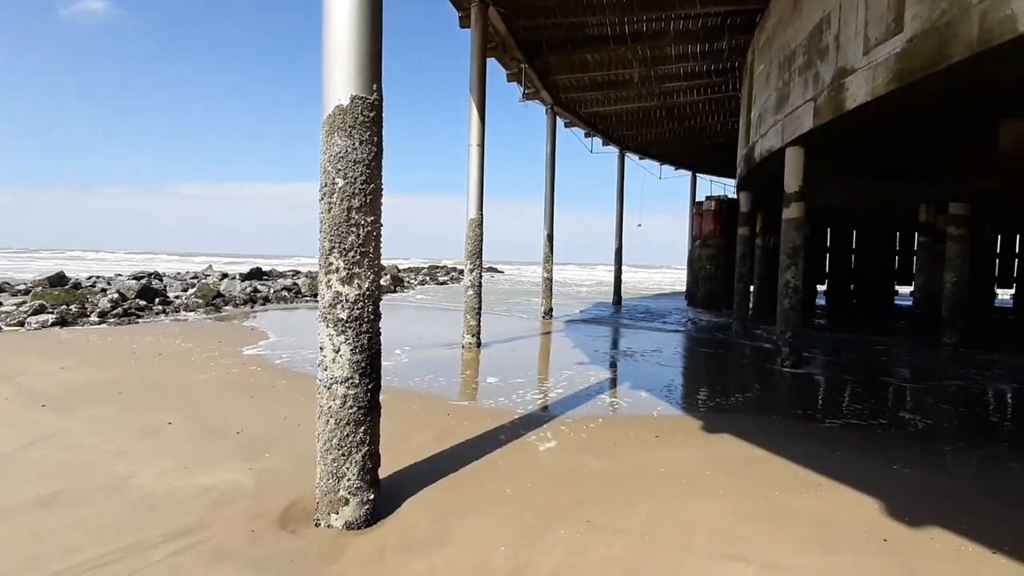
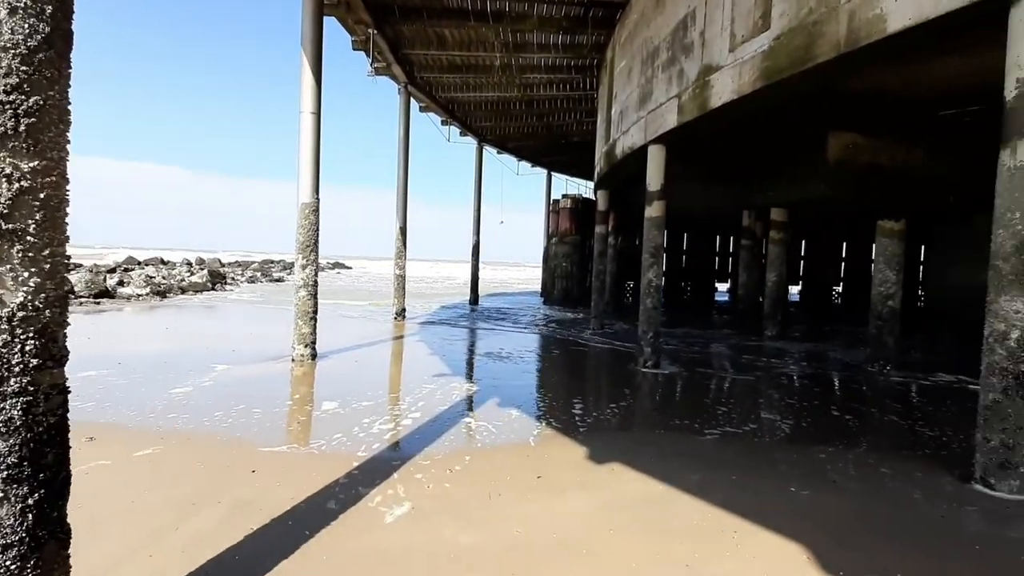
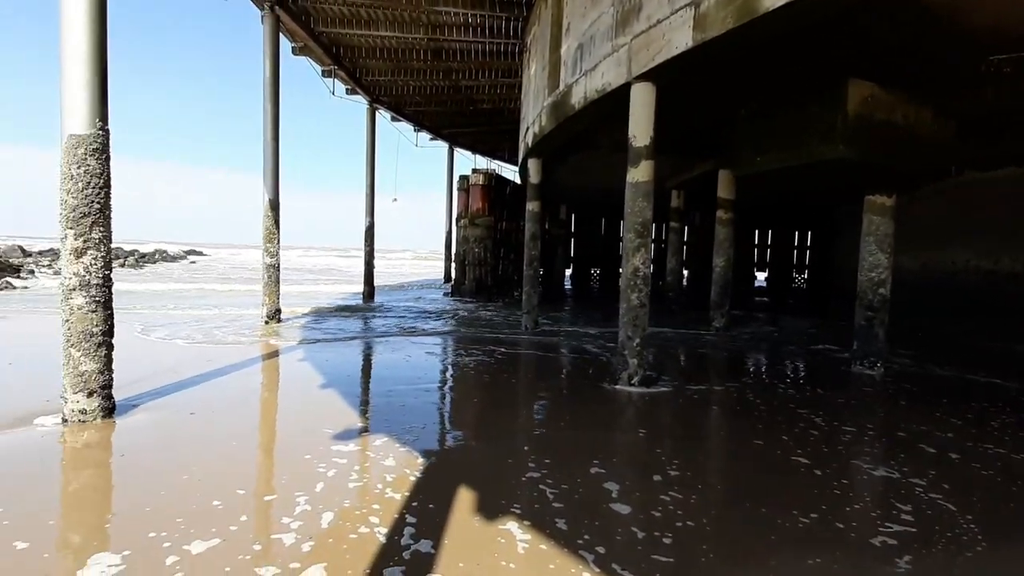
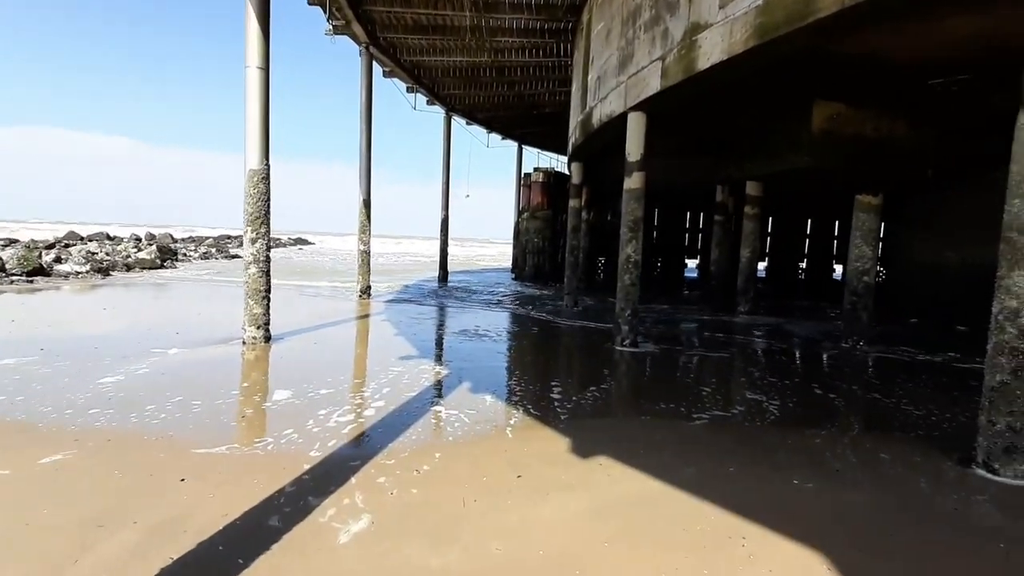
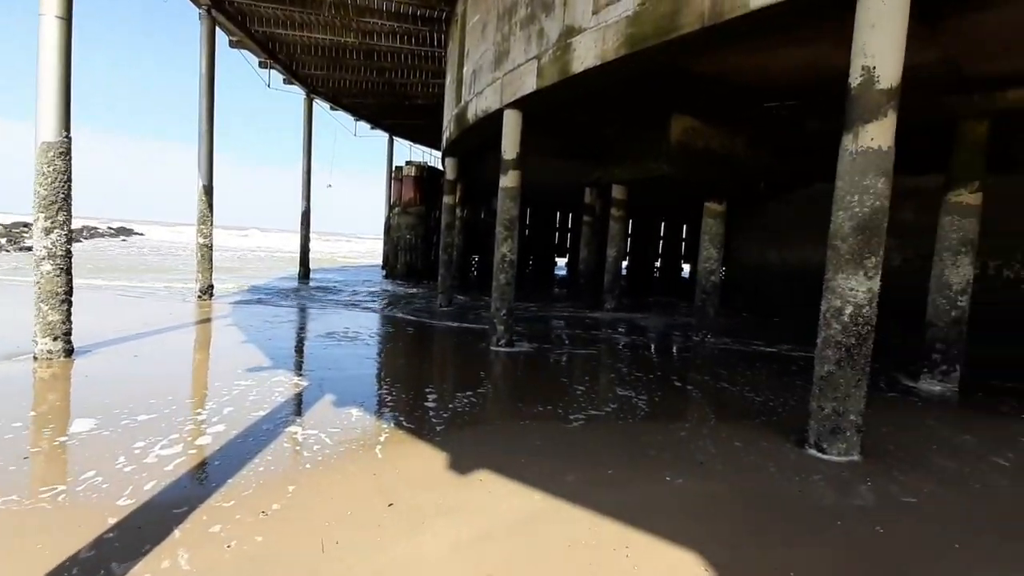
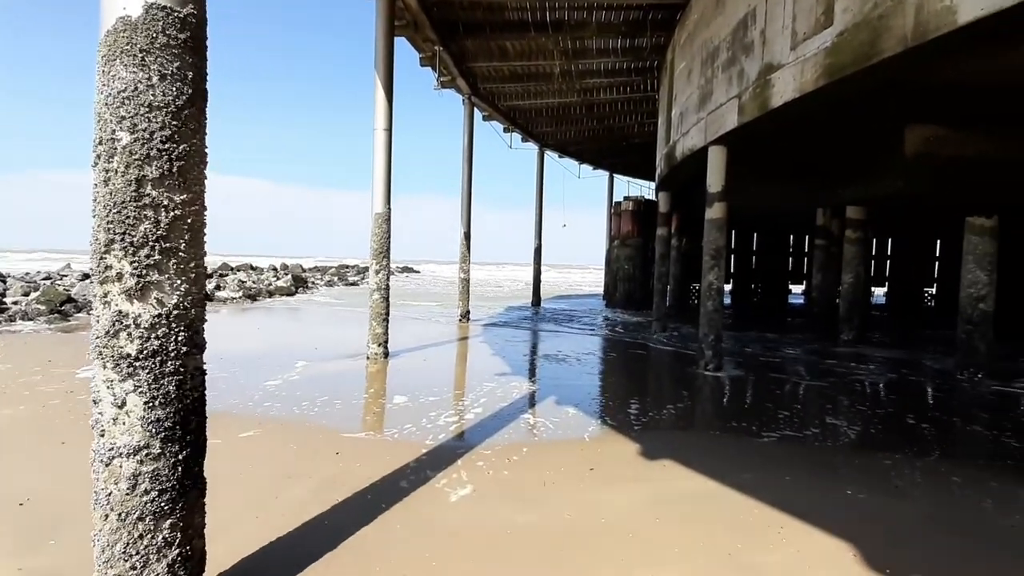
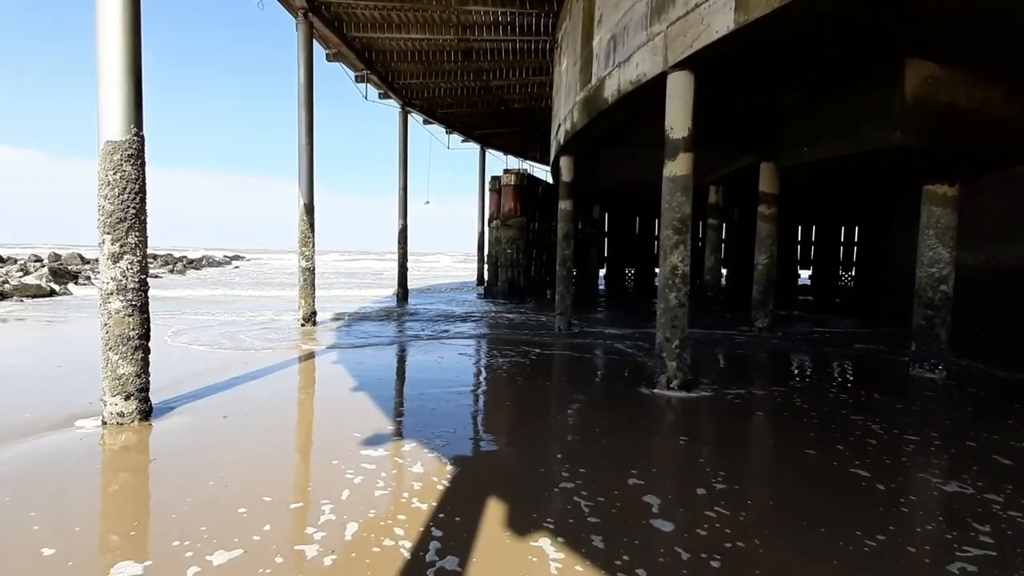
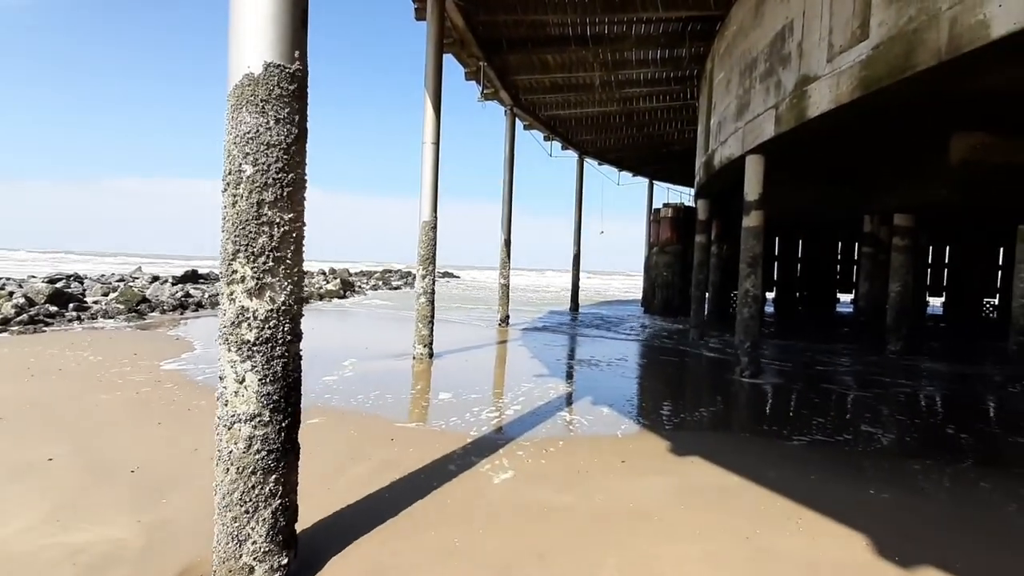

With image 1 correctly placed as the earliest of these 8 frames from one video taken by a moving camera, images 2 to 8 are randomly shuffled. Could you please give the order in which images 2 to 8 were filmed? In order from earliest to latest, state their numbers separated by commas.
8, 6, 2, 4, 5, 3, 7
